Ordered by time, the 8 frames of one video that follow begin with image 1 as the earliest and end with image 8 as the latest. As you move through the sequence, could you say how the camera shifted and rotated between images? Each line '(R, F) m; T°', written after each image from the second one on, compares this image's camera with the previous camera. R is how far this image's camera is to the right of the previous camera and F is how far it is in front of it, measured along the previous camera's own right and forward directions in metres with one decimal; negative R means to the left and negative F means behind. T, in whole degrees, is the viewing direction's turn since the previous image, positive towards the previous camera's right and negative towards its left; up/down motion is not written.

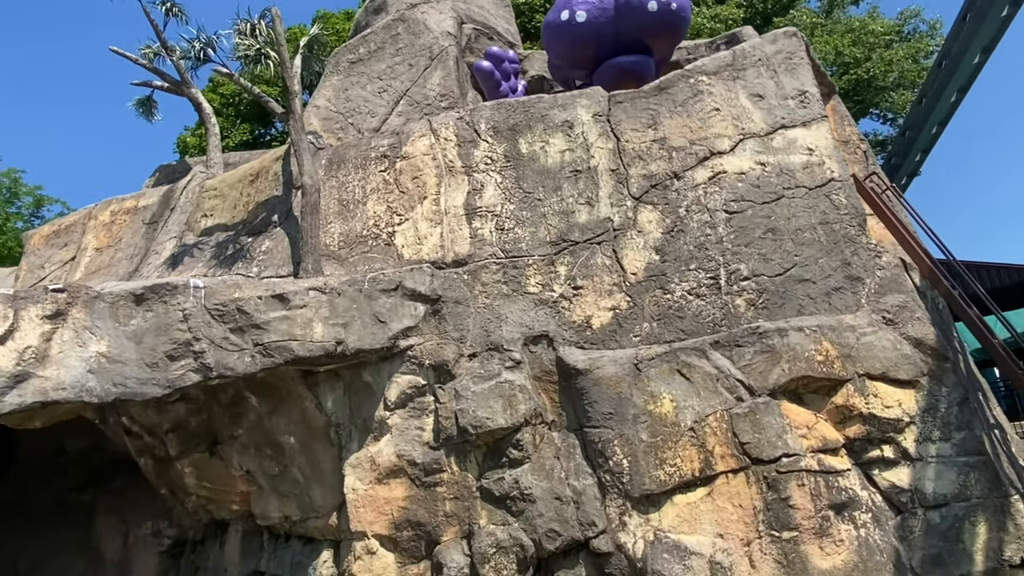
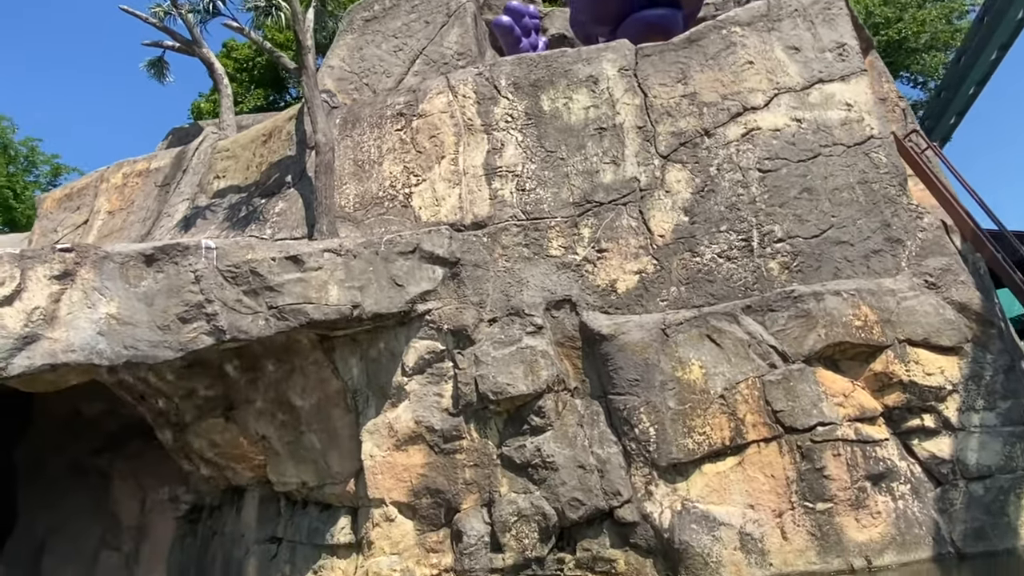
(-0.1, +0.3) m; -1°
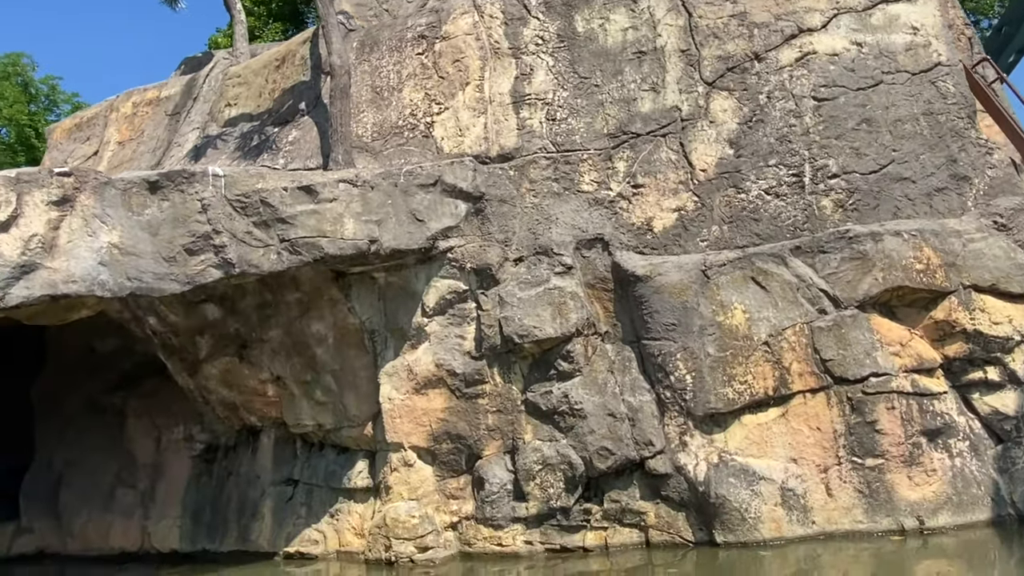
(-0.1, +0.4) m; -2°
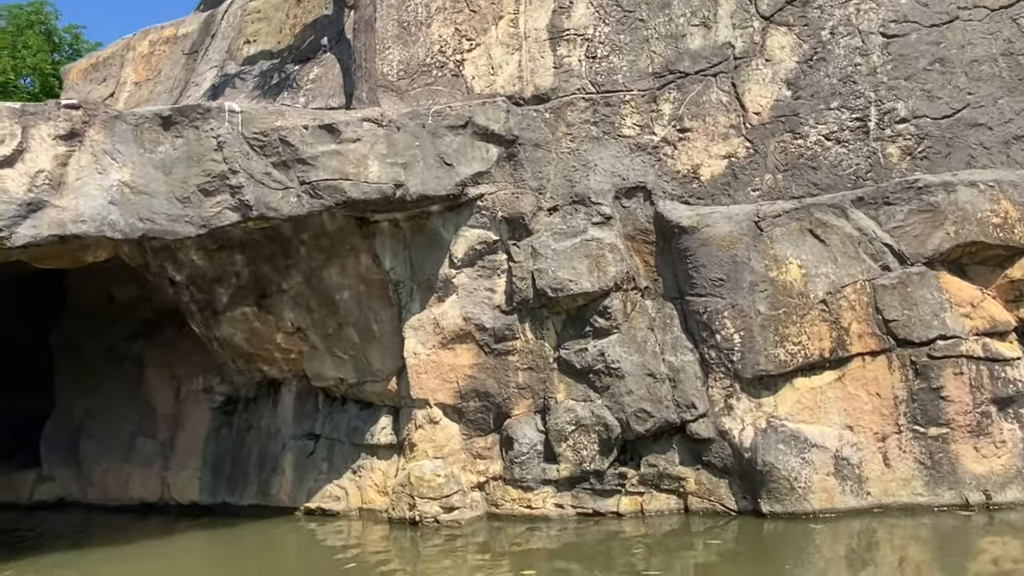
(-0.1, +0.4) m; -2°
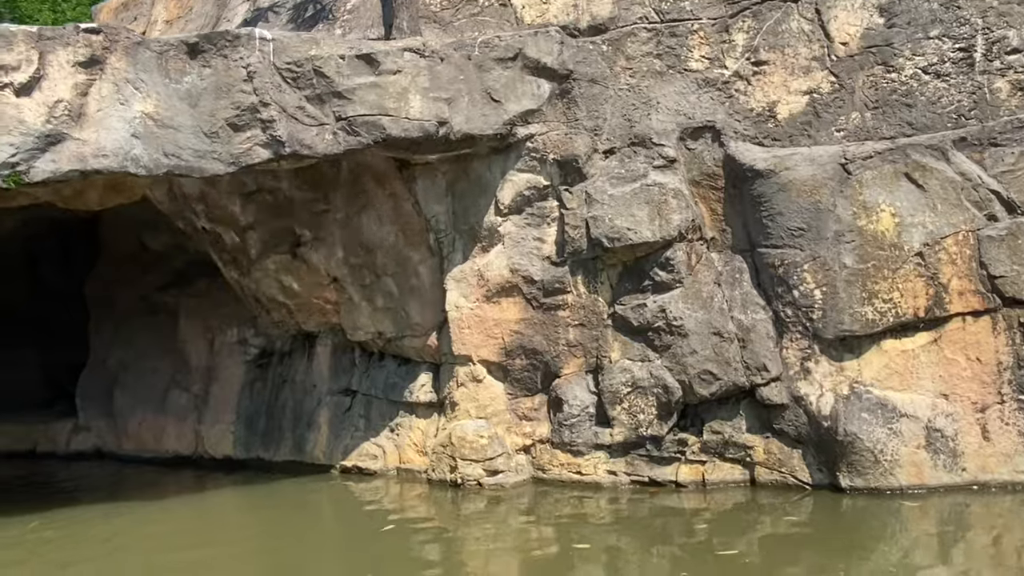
(-0.1, +0.4) m; -3°
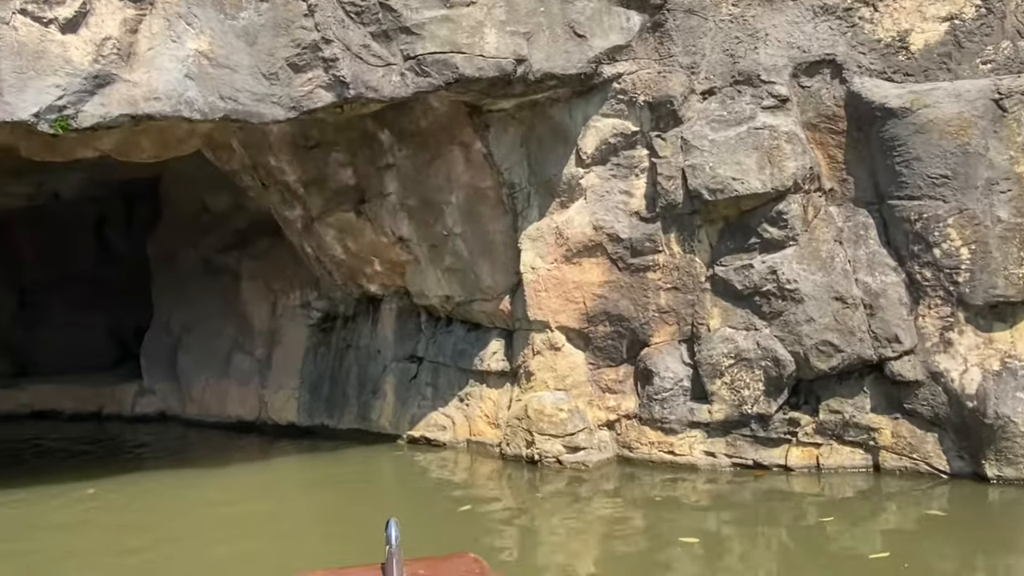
(-0.2, +0.5) m; -4°
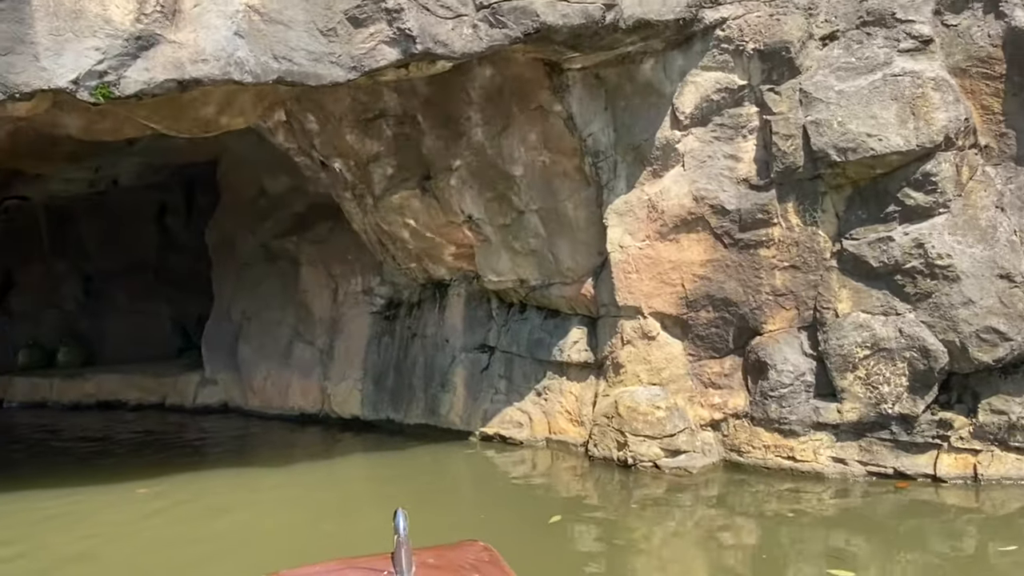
(-0.2, +0.5) m; -4°
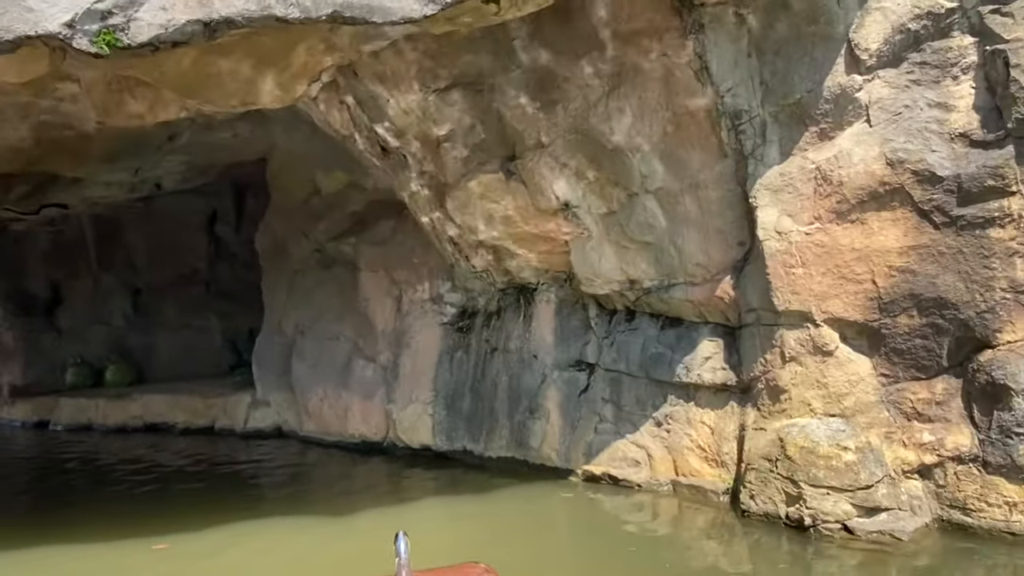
(-0.4, +1.0) m; -4°
